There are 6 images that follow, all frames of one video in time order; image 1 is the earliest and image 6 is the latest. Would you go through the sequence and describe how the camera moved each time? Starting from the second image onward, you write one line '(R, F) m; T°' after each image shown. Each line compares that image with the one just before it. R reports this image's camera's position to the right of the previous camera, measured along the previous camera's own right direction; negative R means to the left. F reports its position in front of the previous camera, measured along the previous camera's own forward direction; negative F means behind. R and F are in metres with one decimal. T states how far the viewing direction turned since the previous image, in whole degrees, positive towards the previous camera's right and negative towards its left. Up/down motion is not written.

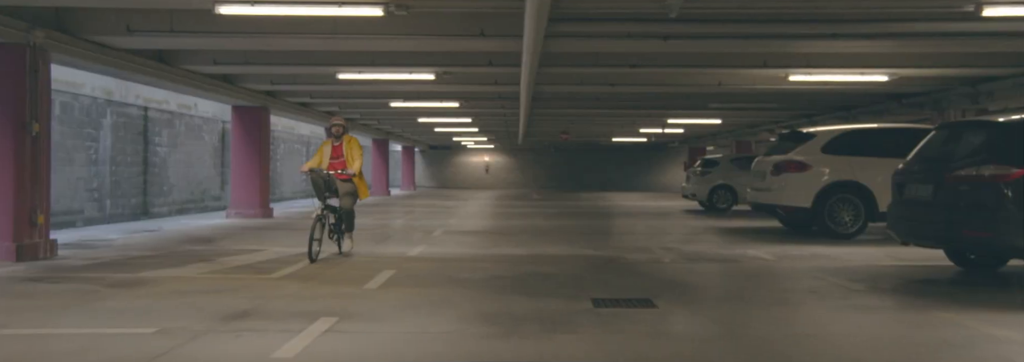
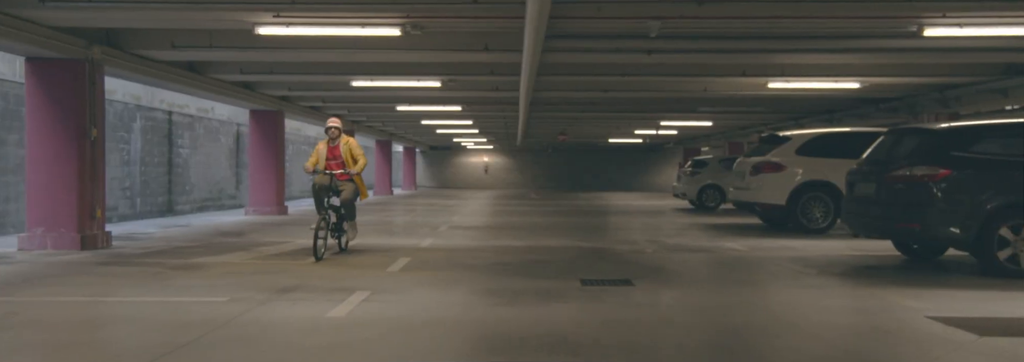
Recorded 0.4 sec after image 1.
(0.0, -1.1) m; 0°
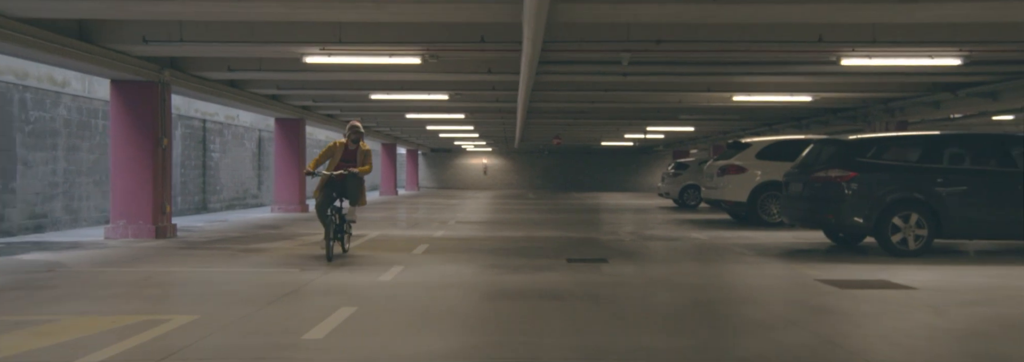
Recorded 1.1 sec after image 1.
(0.0, -2.0) m; 0°
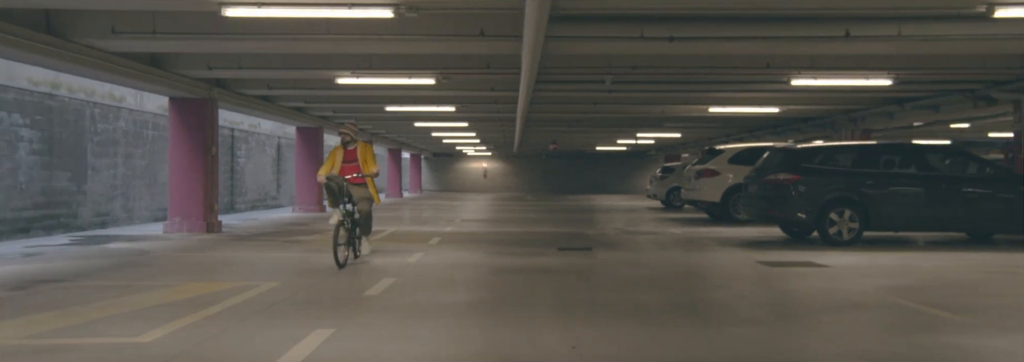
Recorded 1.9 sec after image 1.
(0.0, -1.9) m; 0°
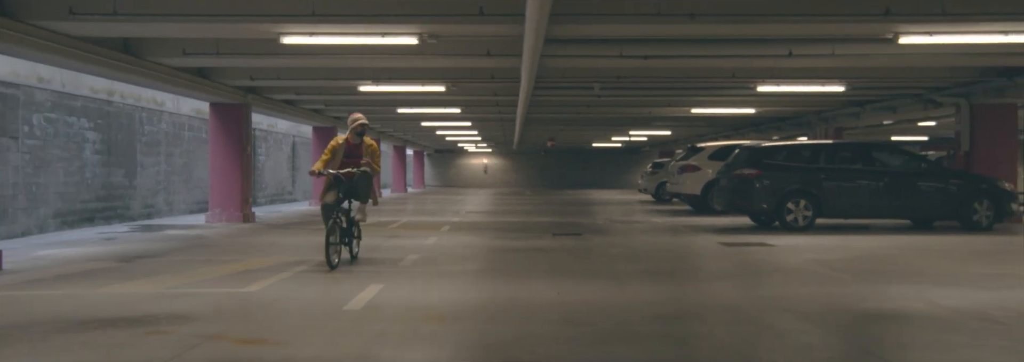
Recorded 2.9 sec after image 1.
(0.0, -1.8) m; 0°
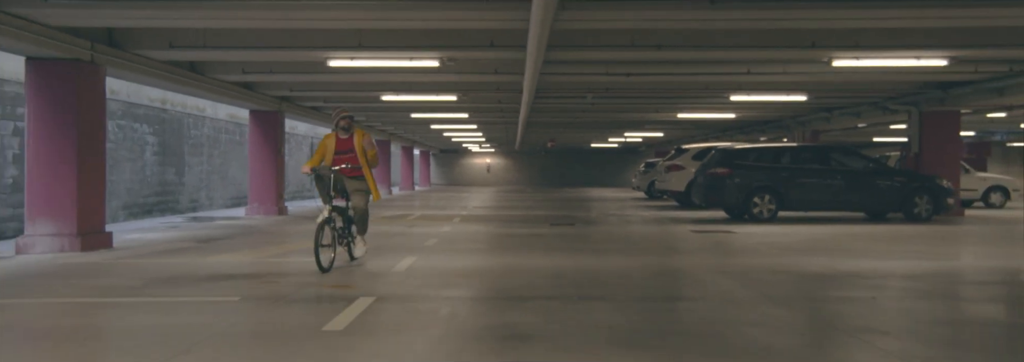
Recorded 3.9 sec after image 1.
(0.0, -2.0) m; 0°
